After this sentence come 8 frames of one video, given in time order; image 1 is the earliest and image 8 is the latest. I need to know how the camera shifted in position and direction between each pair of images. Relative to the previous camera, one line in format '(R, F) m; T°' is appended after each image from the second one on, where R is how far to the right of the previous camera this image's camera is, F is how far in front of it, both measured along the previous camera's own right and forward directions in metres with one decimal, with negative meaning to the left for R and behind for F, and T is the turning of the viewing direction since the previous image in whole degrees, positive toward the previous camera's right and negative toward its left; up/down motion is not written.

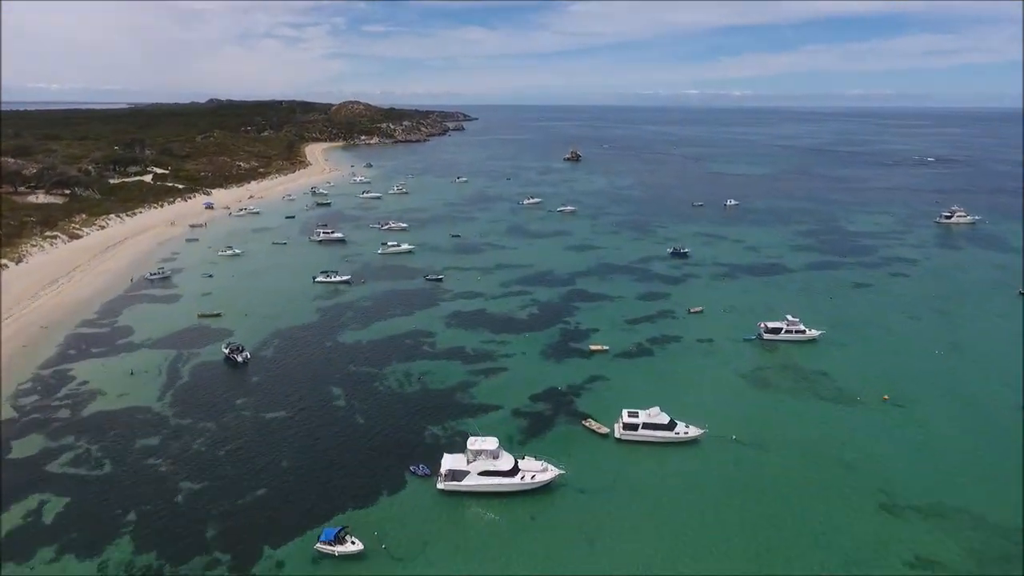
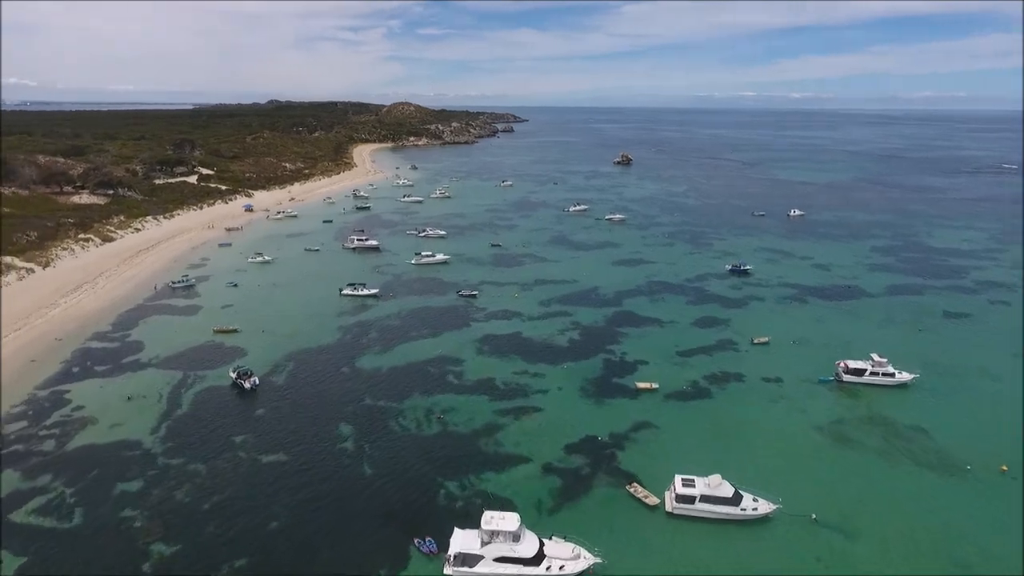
(+0.5, +4.5) m; -4°
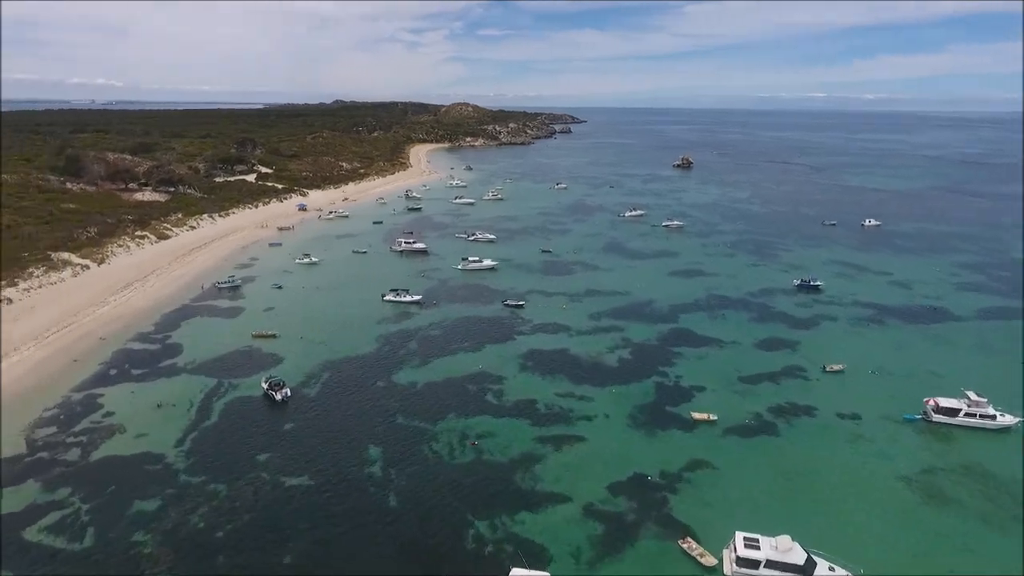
(+0.4, +2.5) m; -5°
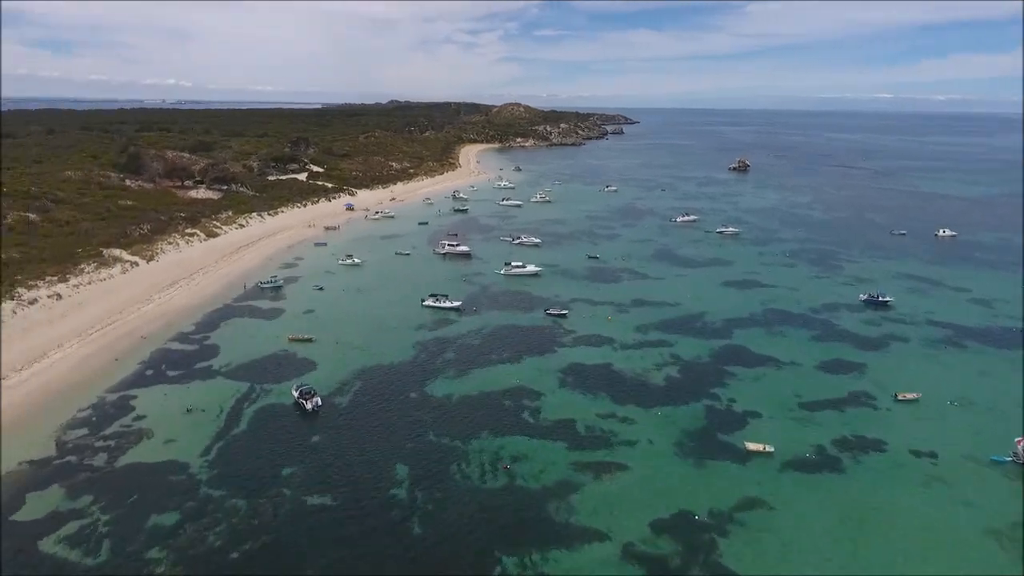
(+0.3, +1.9) m; -4°
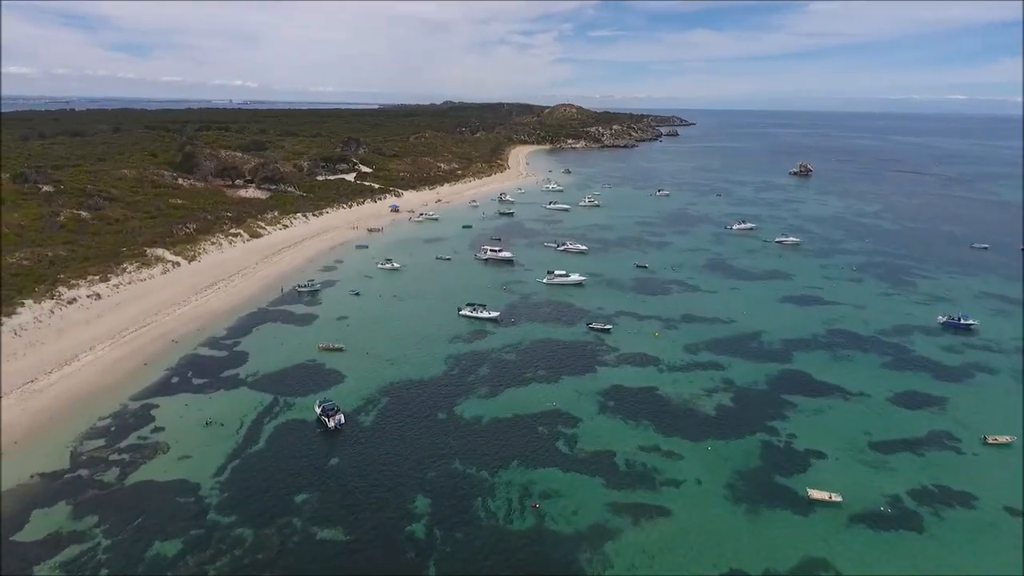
(+0.5, +2.4) m; -4°
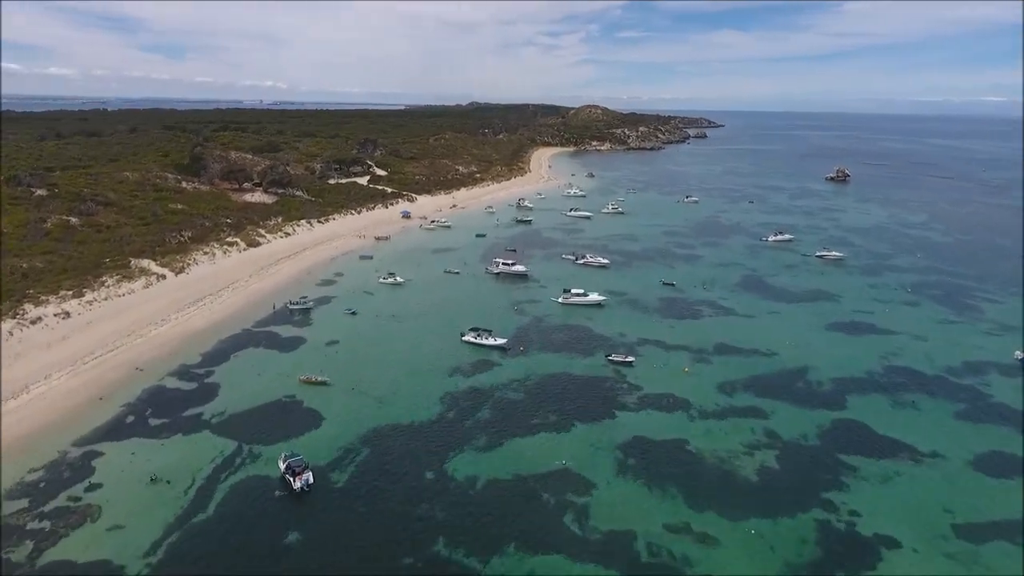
(+0.8, +5.0) m; -2°
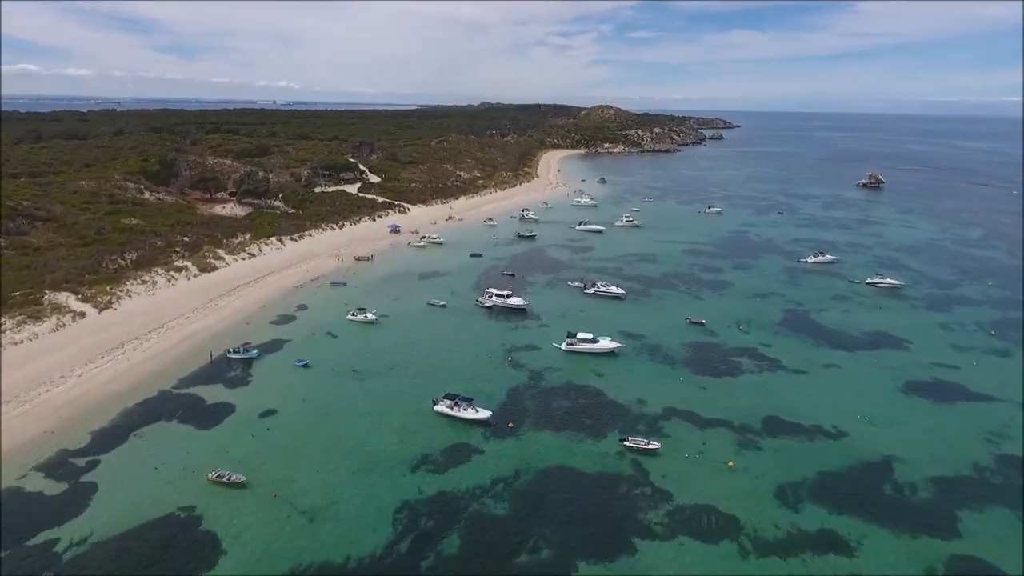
(+1.1, +9.1) m; -1°
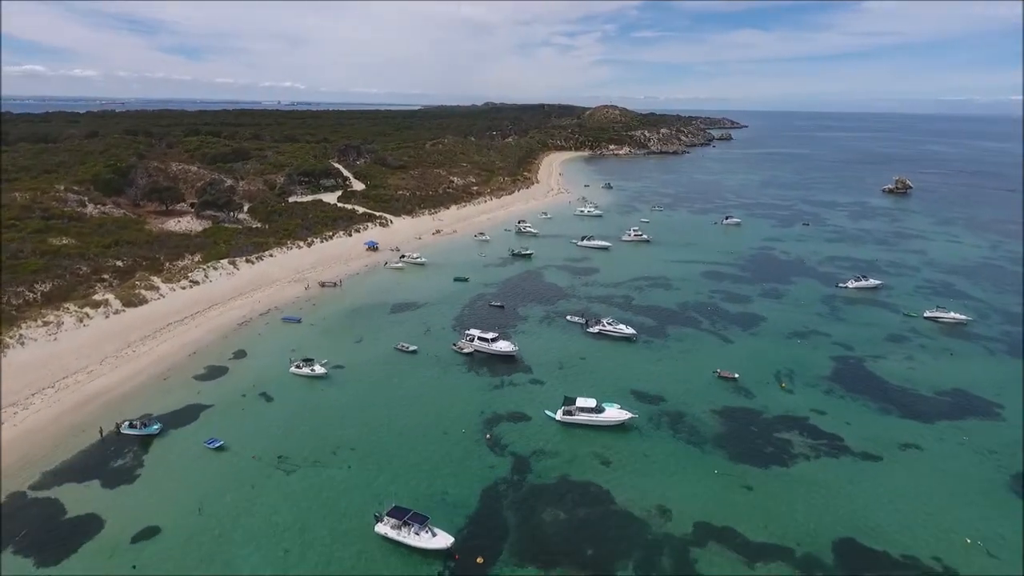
(+1.1, +8.8) m; 0°
